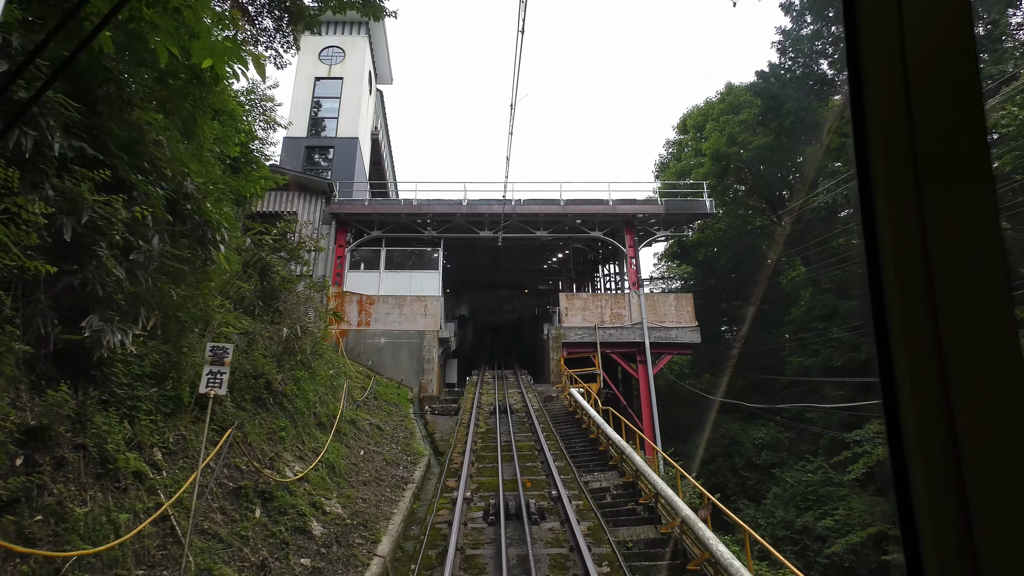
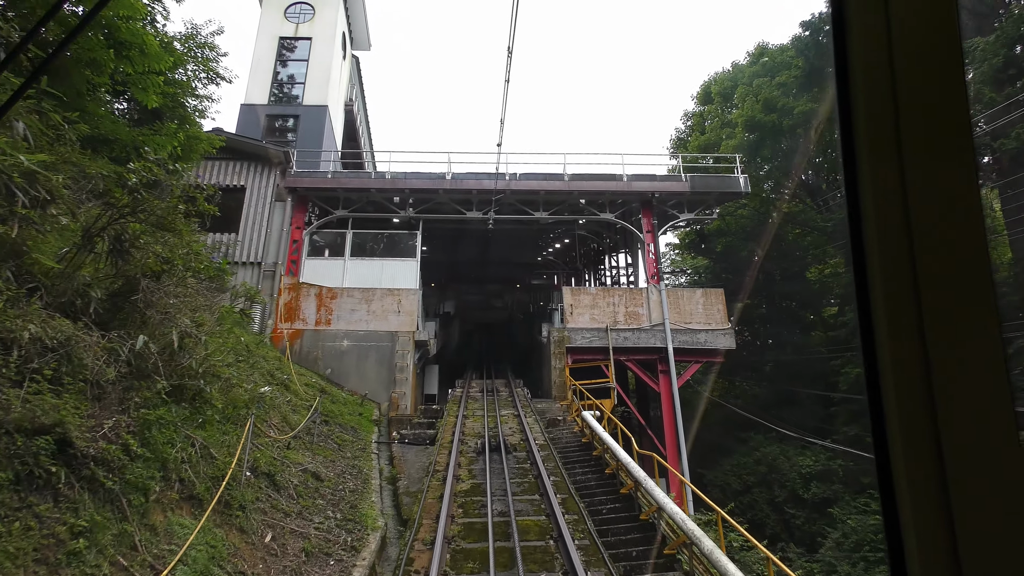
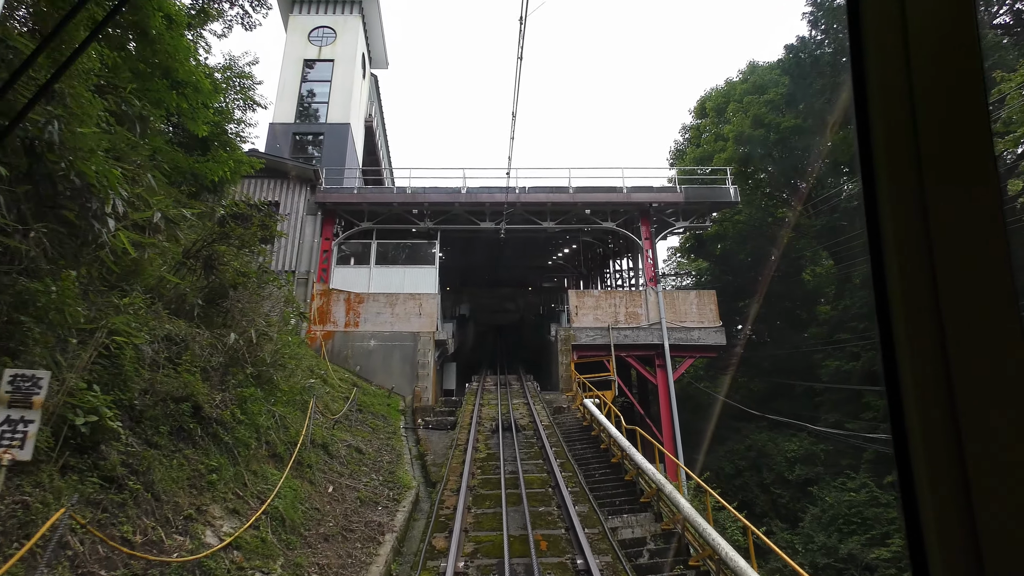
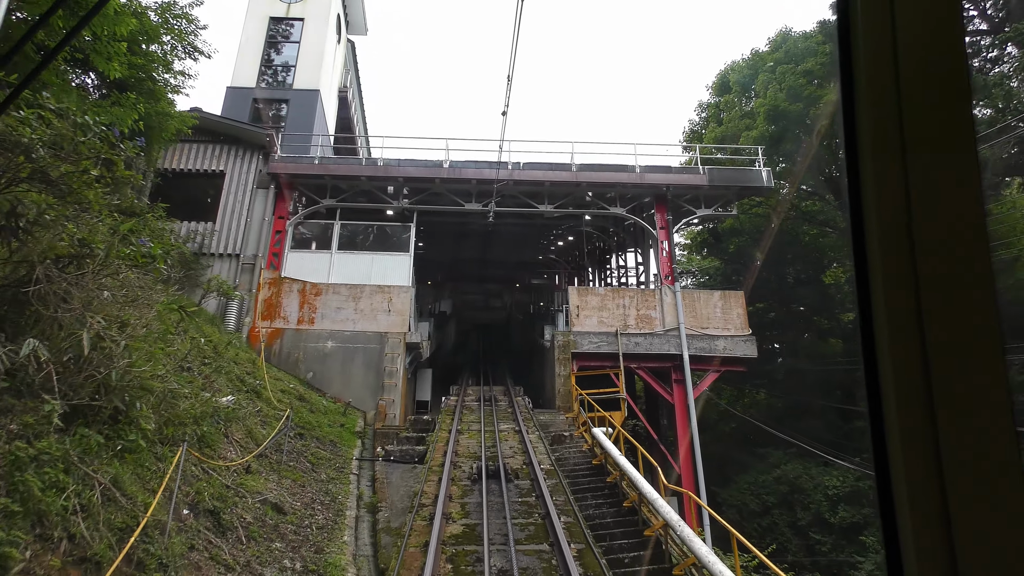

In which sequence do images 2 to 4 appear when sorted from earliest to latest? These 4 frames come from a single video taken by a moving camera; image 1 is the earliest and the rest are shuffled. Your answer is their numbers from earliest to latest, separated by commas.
3, 2, 4
